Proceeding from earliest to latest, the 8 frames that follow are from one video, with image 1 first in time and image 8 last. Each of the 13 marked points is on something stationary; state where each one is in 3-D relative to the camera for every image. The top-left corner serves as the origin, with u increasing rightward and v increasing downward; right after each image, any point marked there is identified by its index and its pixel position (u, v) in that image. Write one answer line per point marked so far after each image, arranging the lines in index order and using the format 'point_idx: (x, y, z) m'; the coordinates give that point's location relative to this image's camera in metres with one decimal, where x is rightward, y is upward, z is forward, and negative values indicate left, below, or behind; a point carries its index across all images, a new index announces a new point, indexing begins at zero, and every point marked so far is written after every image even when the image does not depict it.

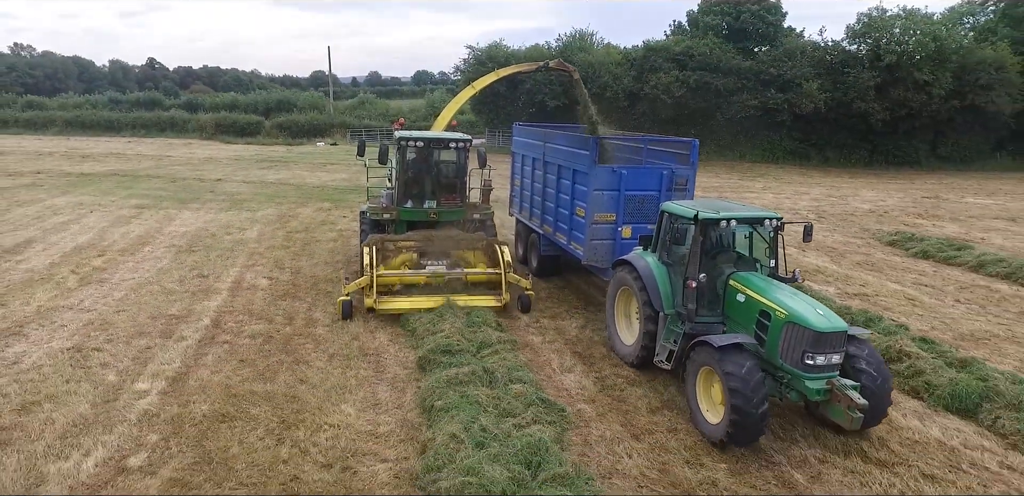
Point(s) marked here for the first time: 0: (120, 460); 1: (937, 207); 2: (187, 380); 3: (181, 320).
0: (-2.9, -1.6, +4.7) m
1: (+12.4, +1.1, +17.9) m
2: (-3.1, -1.3, +6.0) m
3: (-4.0, -0.9, +7.5) m
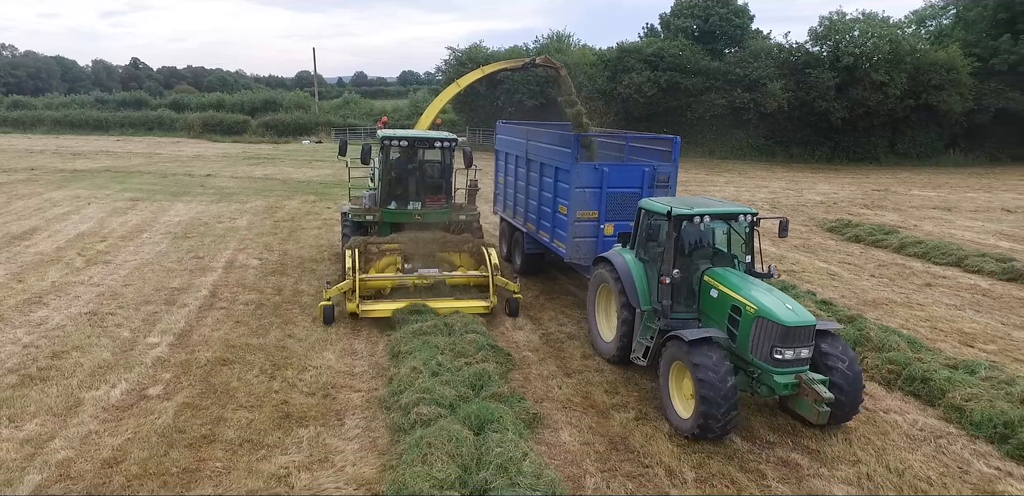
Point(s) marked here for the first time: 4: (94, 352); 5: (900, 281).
0: (-3.4, -1.3, +5.7) m
1: (+11.6, +1.5, +19.2) m
2: (-3.6, -1.0, +7.0) m
3: (-4.6, -0.6, +8.5) m
4: (-4.4, -1.1, +6.5) m
5: (+6.5, -0.6, +10.4) m
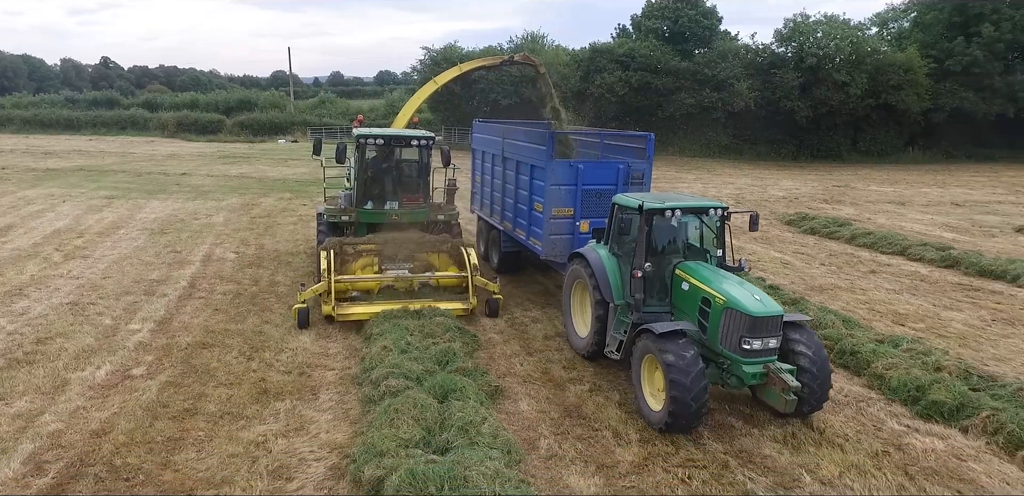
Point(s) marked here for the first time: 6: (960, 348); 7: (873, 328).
0: (-3.8, -1.2, +6.0) m
1: (+10.8, +1.7, +20.0) m
2: (-4.0, -0.9, +7.3) m
3: (-5.0, -0.5, +8.8) m
4: (-4.7, -1.0, +6.8) m
5: (+6.0, -0.4, +11.0) m
6: (+5.1, -1.1, +7.0) m
7: (+4.4, -1.0, +7.5) m
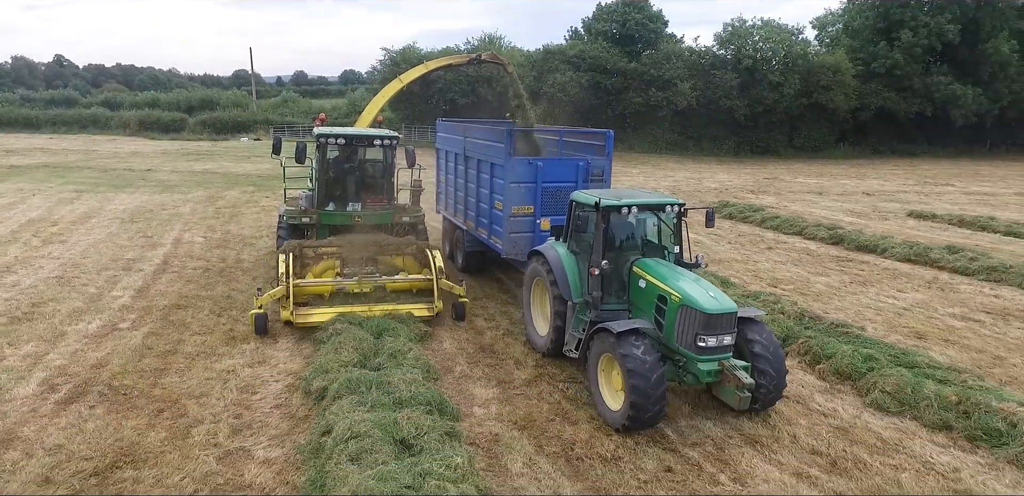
0: (-4.6, -0.9, +7.2) m
1: (+9.2, +2.2, +21.9) m
2: (-4.9, -0.6, +8.4) m
3: (-6.0, -0.2, +9.9) m
4: (-5.6, -0.7, +7.9) m
5: (+4.9, 0.0, +12.6) m
6: (+4.2, -0.7, +8.6) m
7: (+3.4, -0.6, +9.1) m
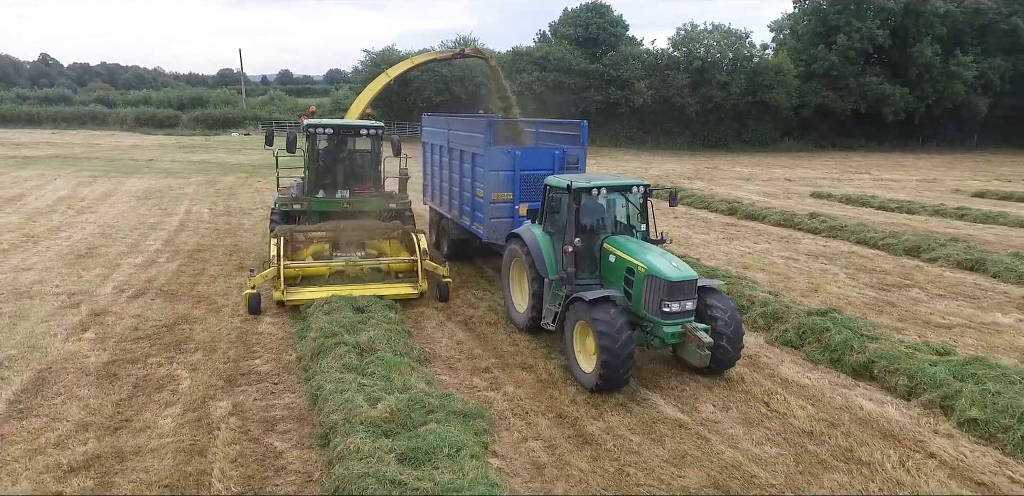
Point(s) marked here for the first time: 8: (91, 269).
0: (-5.7, -0.2, +9.7) m
1: (+7.8, +3.0, +24.7) m
2: (-6.0, +0.1, +11.0) m
3: (-7.1, +0.5, +12.5) m
4: (-6.7, 0.0, +10.4) m
5: (+3.7, +0.8, +15.4) m
6: (+3.1, 0.0, +11.4) m
7: (+2.4, +0.1, +11.8) m
8: (-6.2, -0.3, +9.1) m
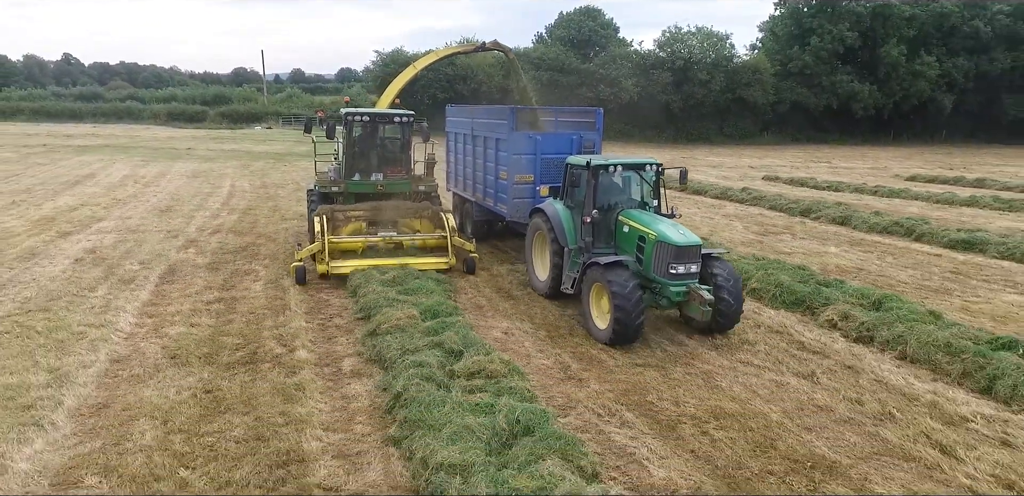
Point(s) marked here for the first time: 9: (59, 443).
0: (-6.2, +0.7, +12.9) m
1: (+7.6, +3.8, +27.7) m
2: (-6.5, +1.0, +14.2) m
3: (-7.6, +1.4, +15.6) m
4: (-7.2, +0.9, +13.6) m
5: (+3.3, +1.7, +18.4) m
6: (+2.7, +0.8, +14.4) m
7: (+1.9, +1.0, +14.8) m
8: (-6.7, +0.6, +12.2) m
9: (-3.1, -1.4, +4.3) m
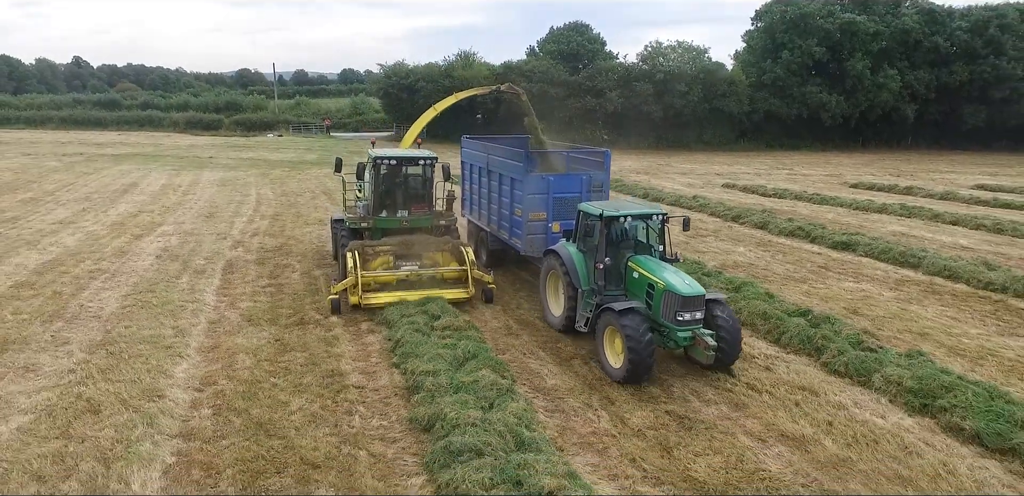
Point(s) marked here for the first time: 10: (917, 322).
0: (-6.7, +0.7, +15.8) m
1: (+7.1, +3.9, +30.5) m
2: (-7.0, +1.0, +17.0) m
3: (-8.1, +1.4, +18.5) m
4: (-7.7, +0.9, +16.5) m
5: (+2.8, +1.7, +21.3) m
6: (+2.1, +0.9, +17.2) m
7: (+1.4, +1.0, +17.7) m
8: (-7.2, +0.6, +15.1) m
9: (-3.7, -1.4, +7.2) m
10: (+5.8, -1.1, +8.8) m
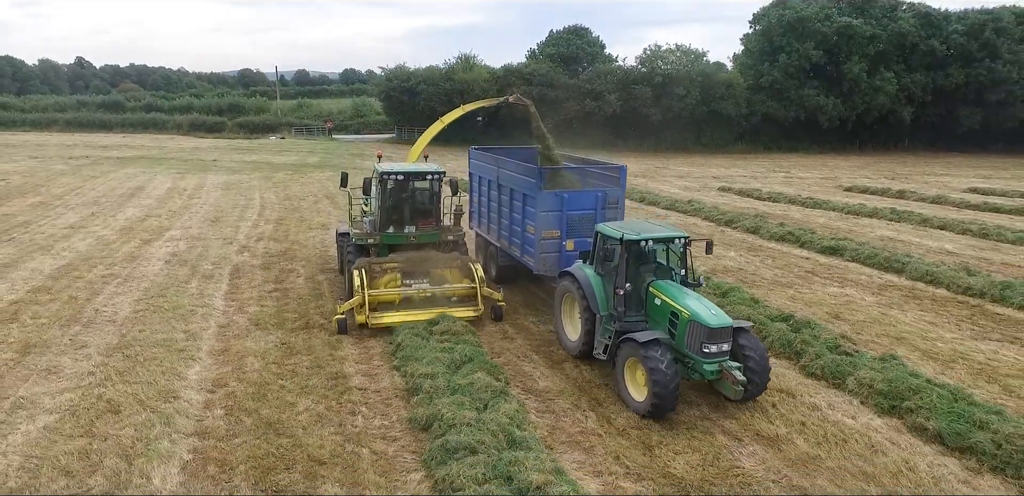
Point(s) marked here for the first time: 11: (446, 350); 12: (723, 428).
0: (-6.7, +0.6, +16.2) m
1: (+7.1, +3.8, +30.9) m
2: (-7.1, +0.9, +17.5) m
3: (-8.1, +1.3, +18.9) m
4: (-7.7, +0.8, +16.9) m
5: (+2.8, +1.6, +21.7) m
6: (+2.1, +0.8, +17.6) m
7: (+1.3, +0.9, +18.1) m
8: (-7.3, +0.5, +15.6) m
9: (-3.7, -1.5, +7.6) m
10: (+5.7, -1.2, +9.2) m
11: (-0.8, -1.3, +7.9) m
12: (+2.2, -1.9, +6.5) m
